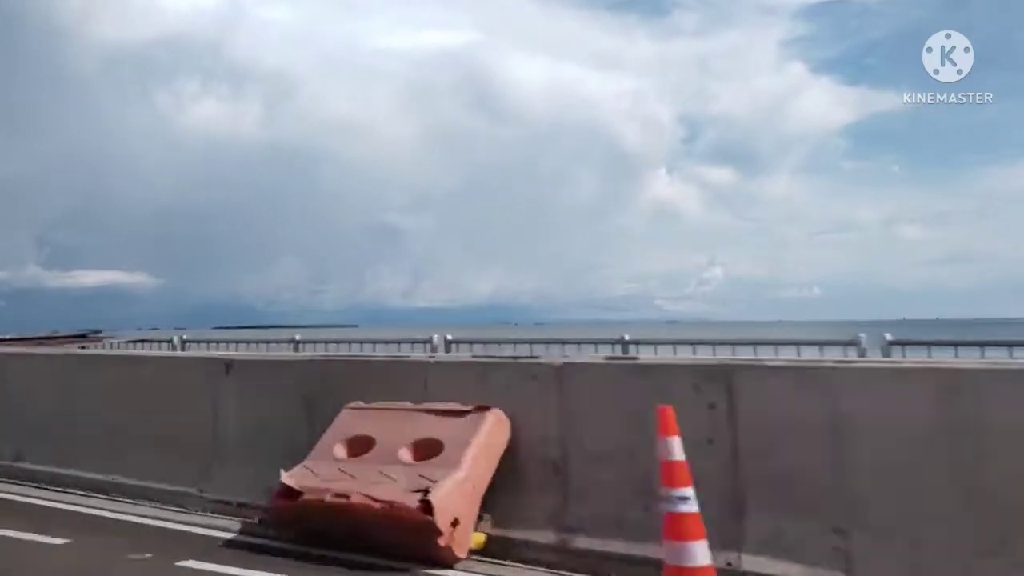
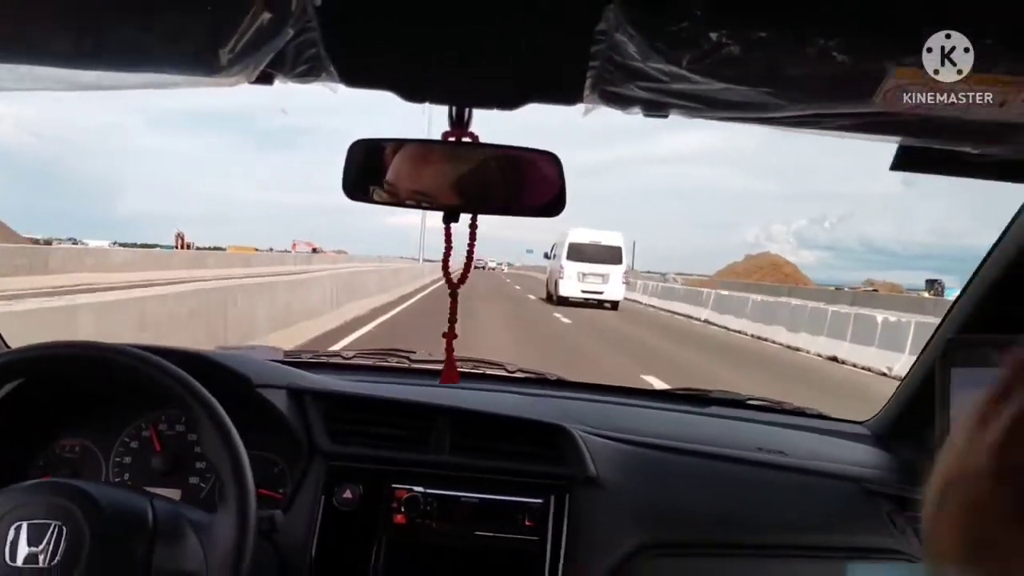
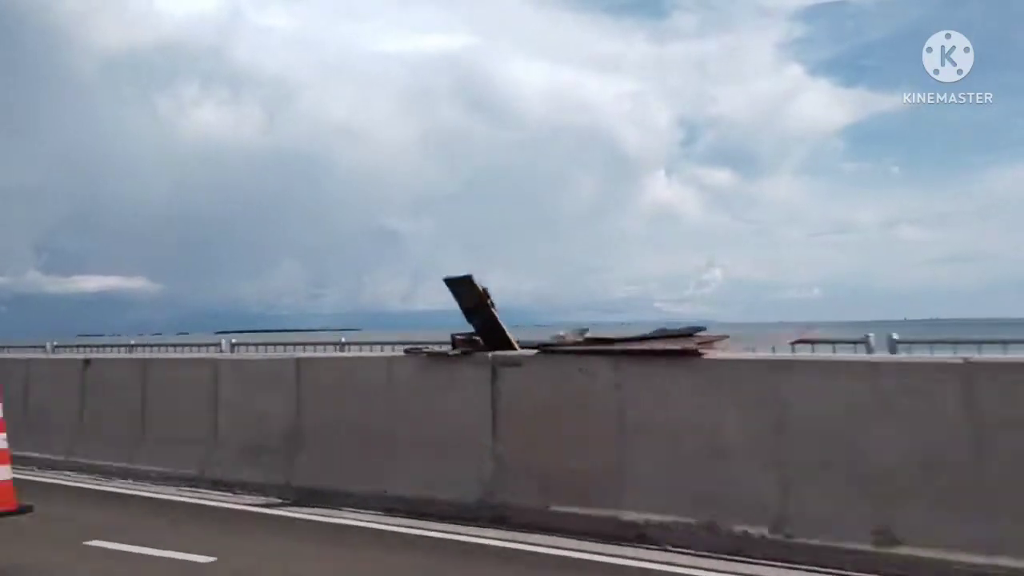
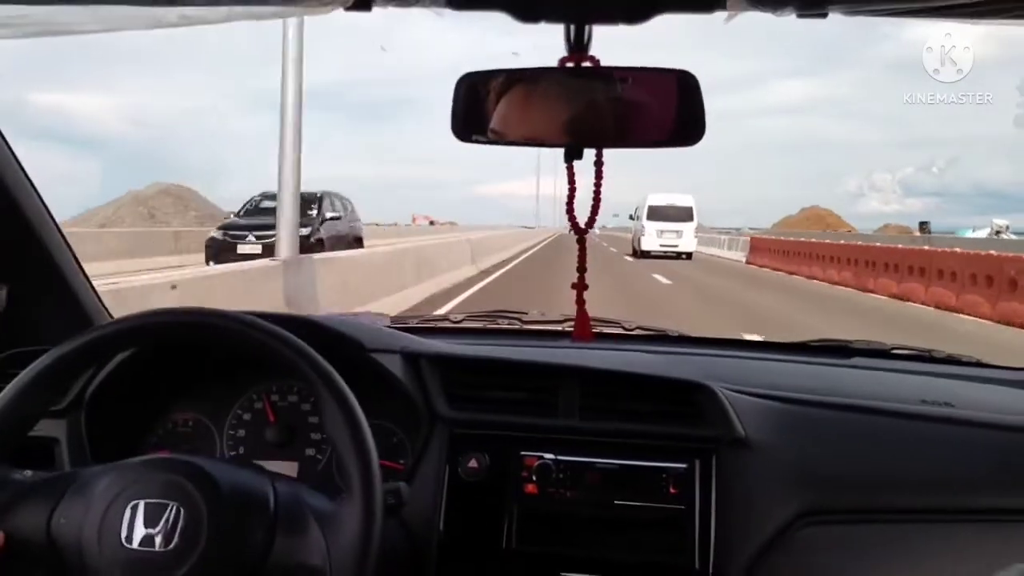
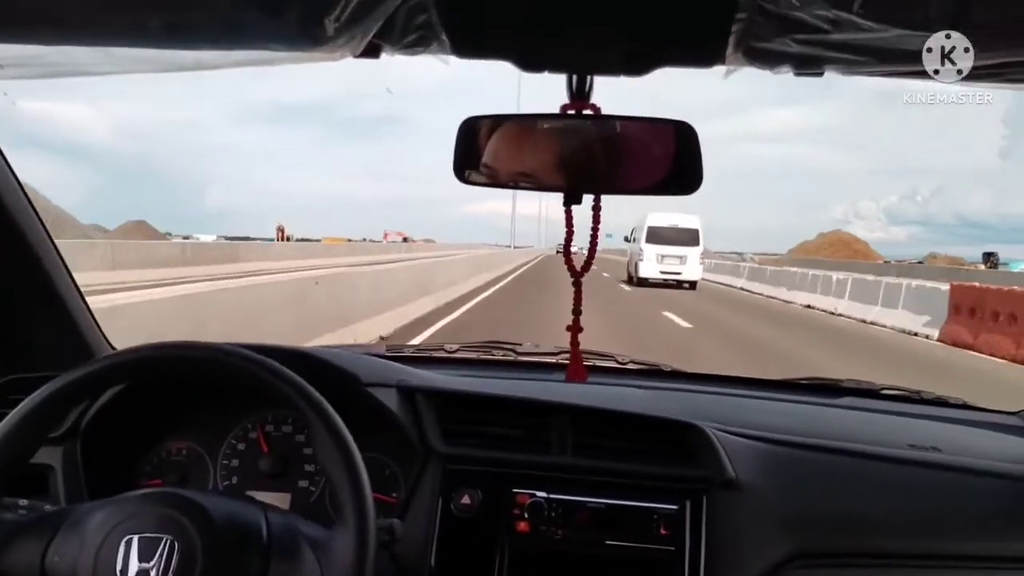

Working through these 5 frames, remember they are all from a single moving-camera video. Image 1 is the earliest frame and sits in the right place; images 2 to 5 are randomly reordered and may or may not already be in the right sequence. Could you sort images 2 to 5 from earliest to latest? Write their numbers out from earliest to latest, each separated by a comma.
3, 4, 5, 2
